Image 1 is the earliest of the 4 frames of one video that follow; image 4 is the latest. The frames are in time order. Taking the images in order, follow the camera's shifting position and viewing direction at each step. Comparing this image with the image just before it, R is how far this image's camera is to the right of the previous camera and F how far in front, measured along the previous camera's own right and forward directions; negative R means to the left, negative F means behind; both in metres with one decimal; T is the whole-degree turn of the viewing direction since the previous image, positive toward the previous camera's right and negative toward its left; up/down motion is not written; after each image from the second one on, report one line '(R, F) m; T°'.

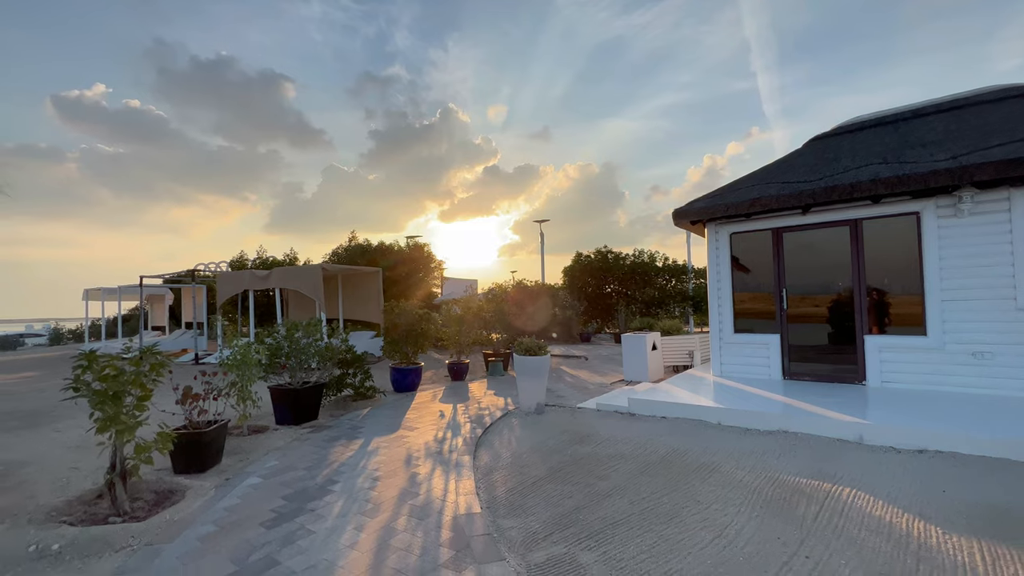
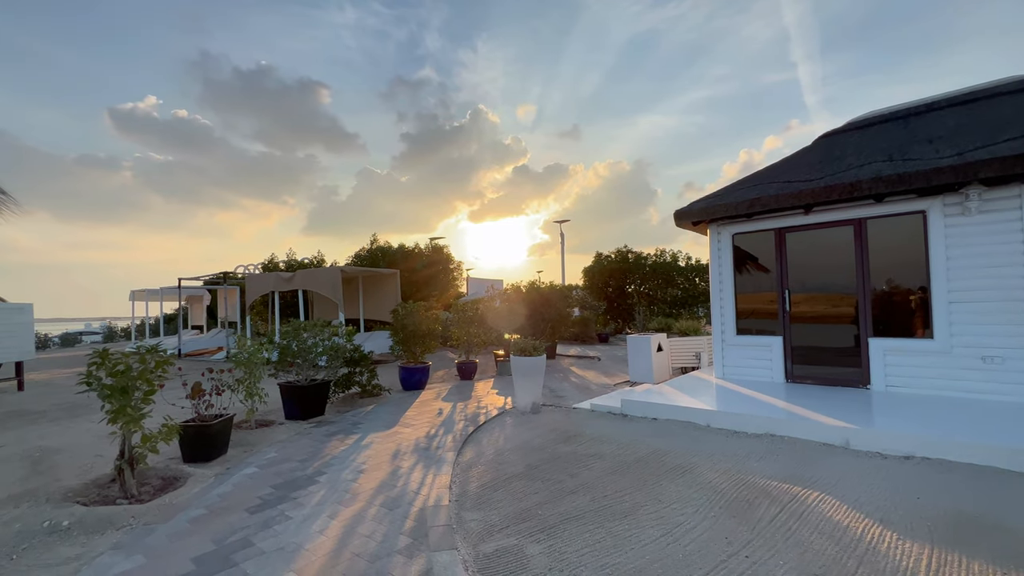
(+0.4, -0.1) m; -4°
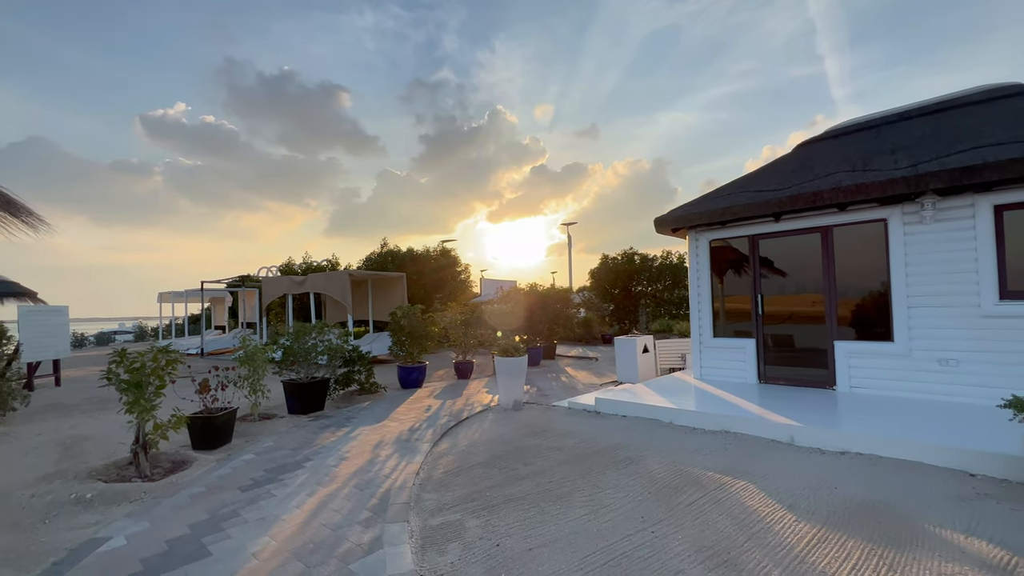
(+0.5, -0.4) m; -2°
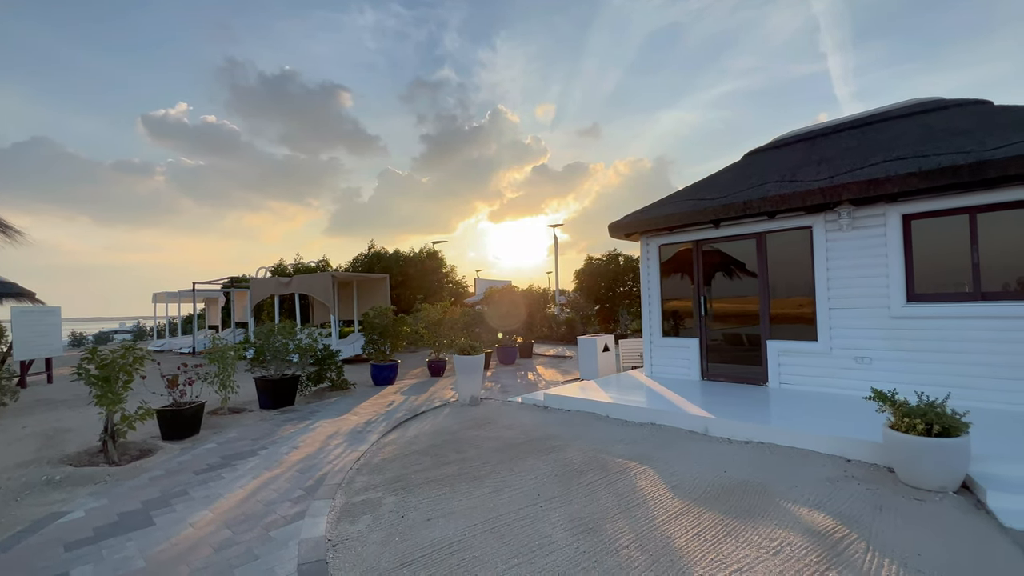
(+0.7, -0.4) m; 0°
